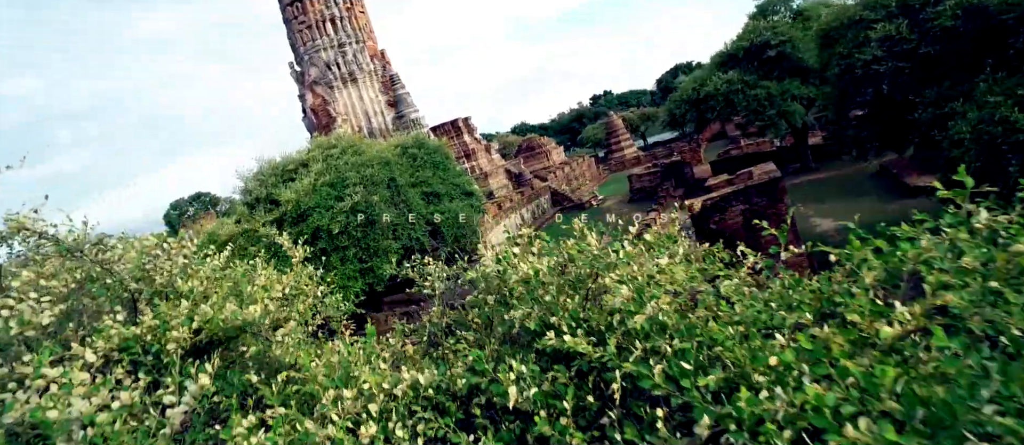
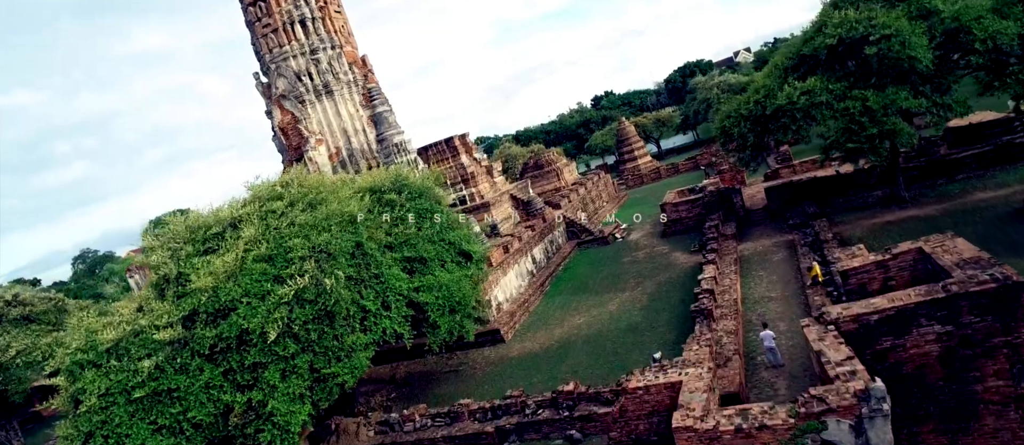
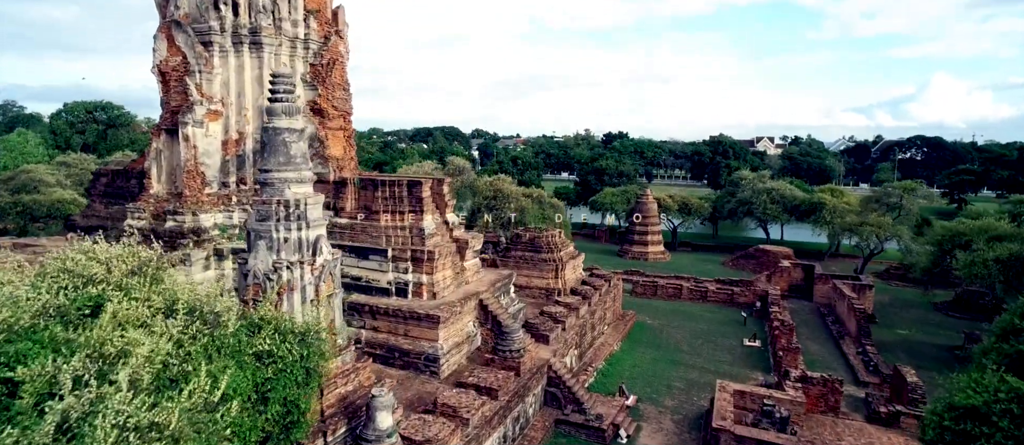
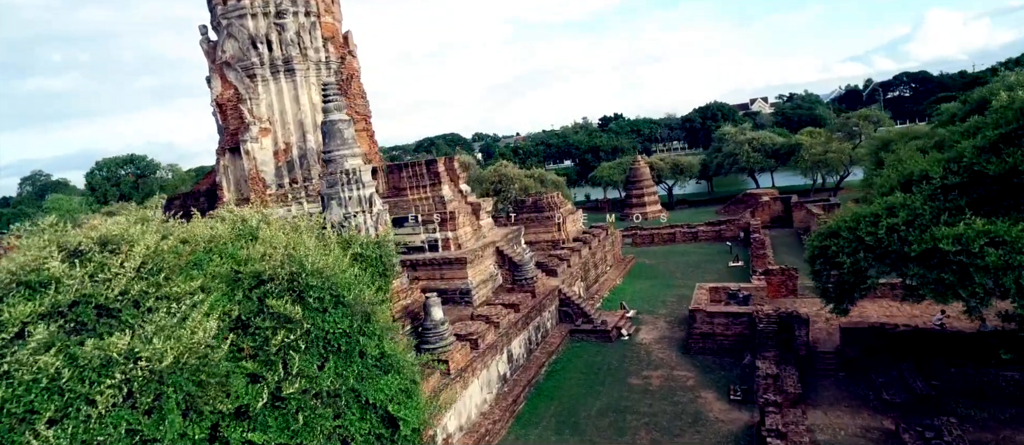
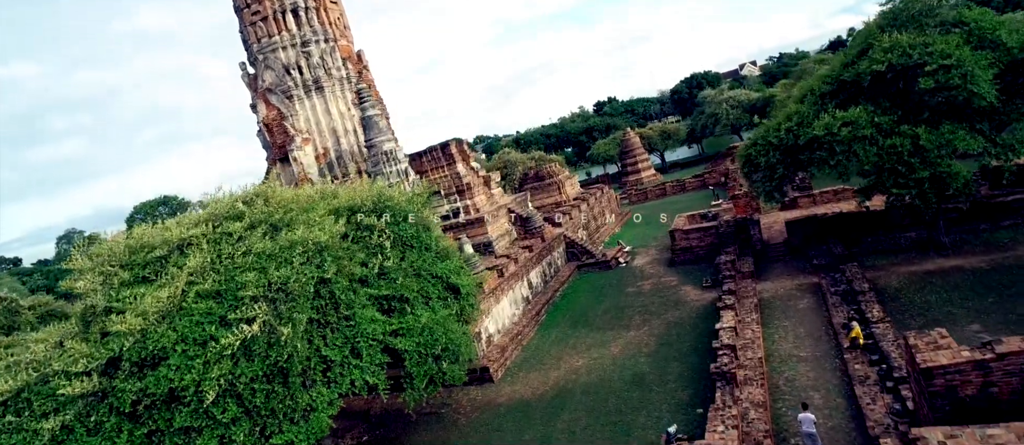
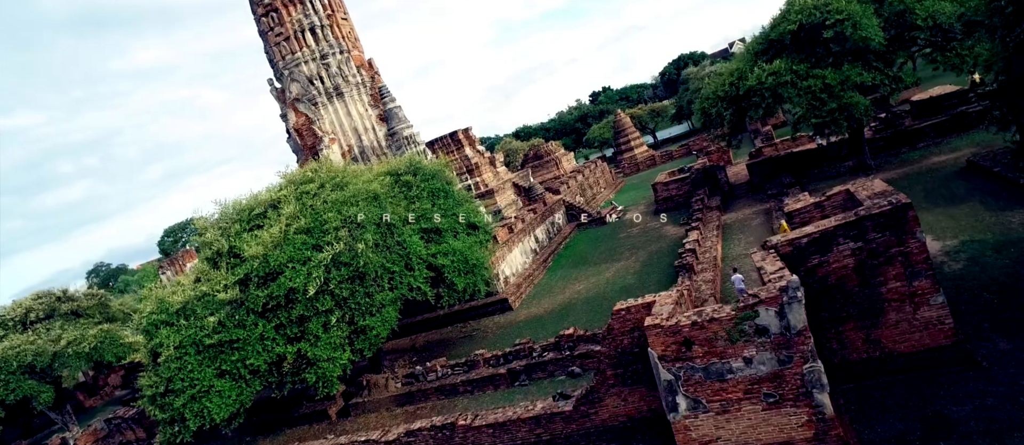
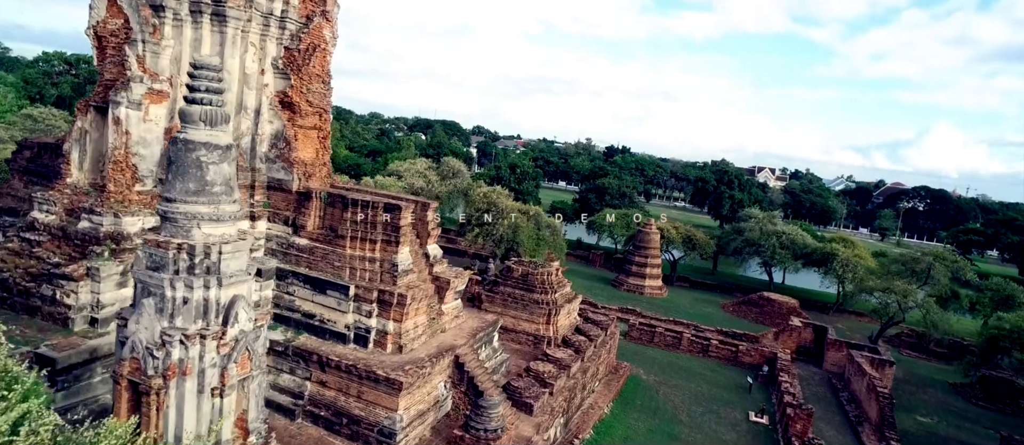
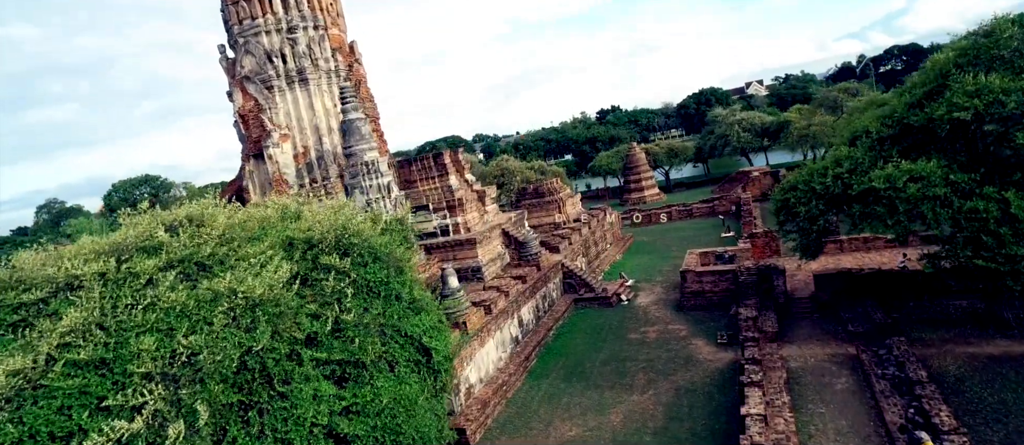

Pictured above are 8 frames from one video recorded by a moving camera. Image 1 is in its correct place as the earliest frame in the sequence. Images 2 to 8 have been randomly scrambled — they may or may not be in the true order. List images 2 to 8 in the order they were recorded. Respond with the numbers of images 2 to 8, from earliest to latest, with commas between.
6, 2, 5, 8, 4, 3, 7
